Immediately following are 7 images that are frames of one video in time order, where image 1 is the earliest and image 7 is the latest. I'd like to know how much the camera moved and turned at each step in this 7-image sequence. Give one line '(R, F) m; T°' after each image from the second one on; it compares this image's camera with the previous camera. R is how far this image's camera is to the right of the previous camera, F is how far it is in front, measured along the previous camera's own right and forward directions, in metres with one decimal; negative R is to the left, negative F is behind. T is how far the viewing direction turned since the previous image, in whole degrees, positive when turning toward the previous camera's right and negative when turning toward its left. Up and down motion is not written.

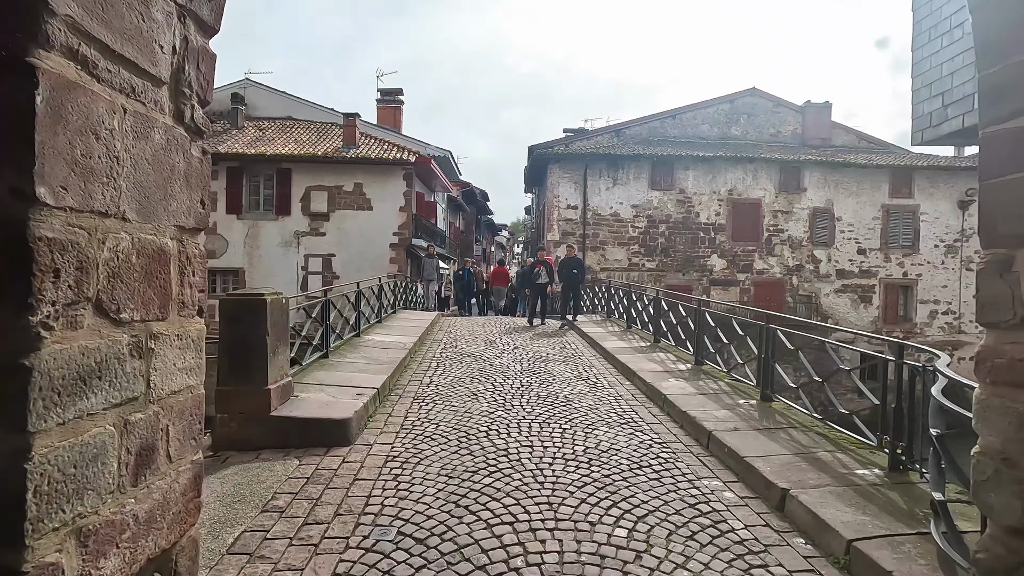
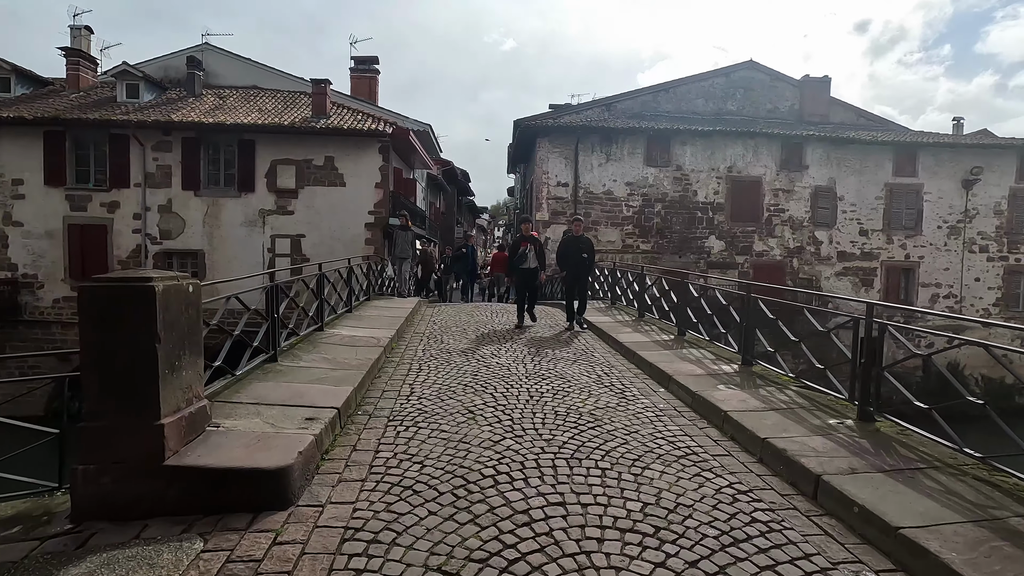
(-0.2, +1.5) m; +2°
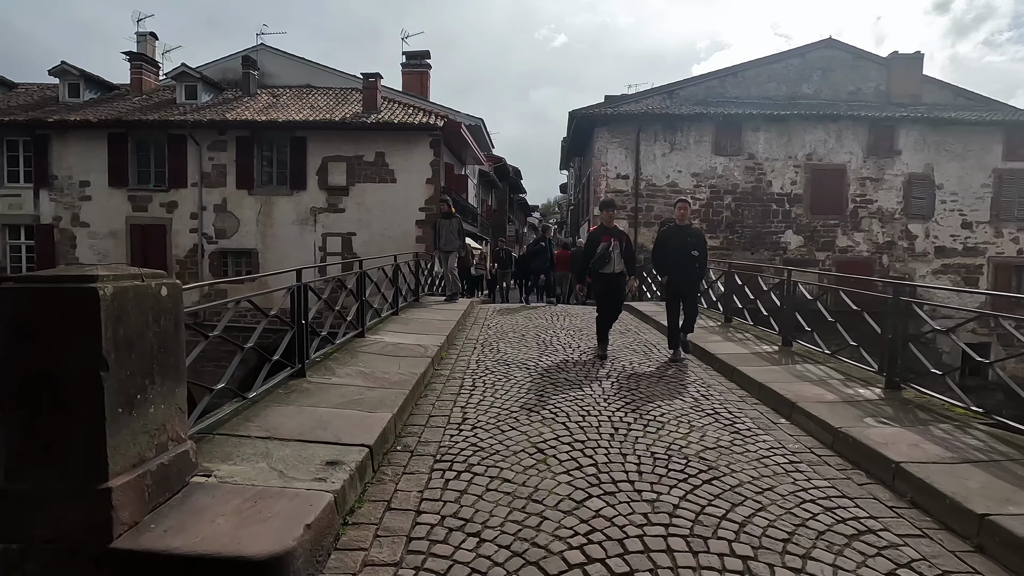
(-0.2, +1.0) m; -5°
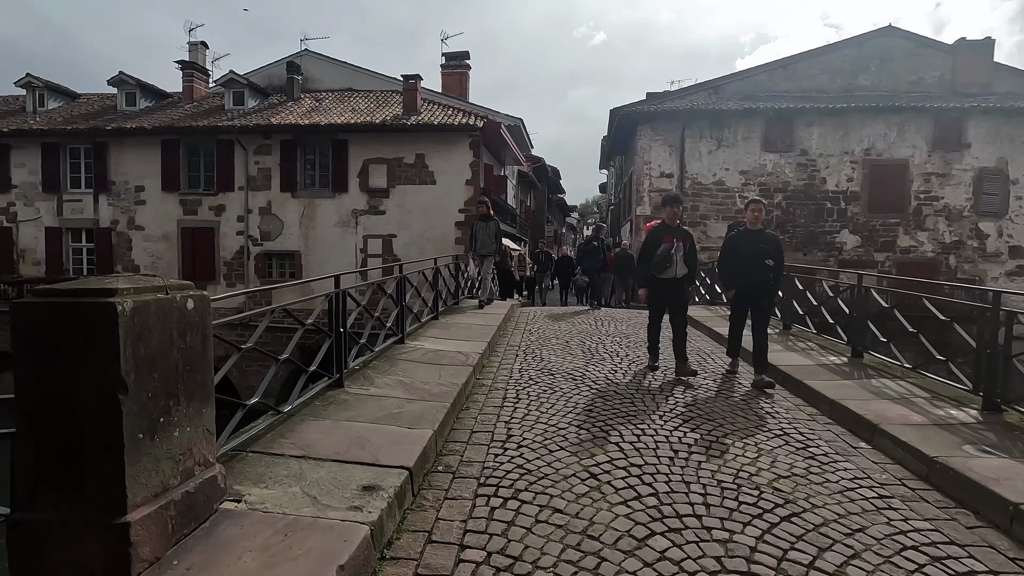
(-0.1, +0.3) m; -4°
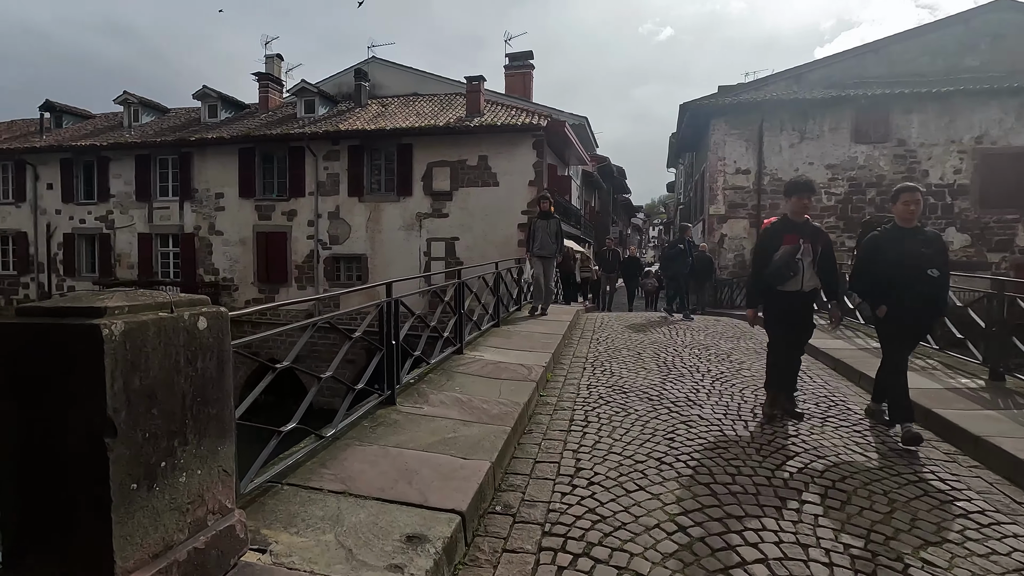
(0.0, +0.5) m; -7°
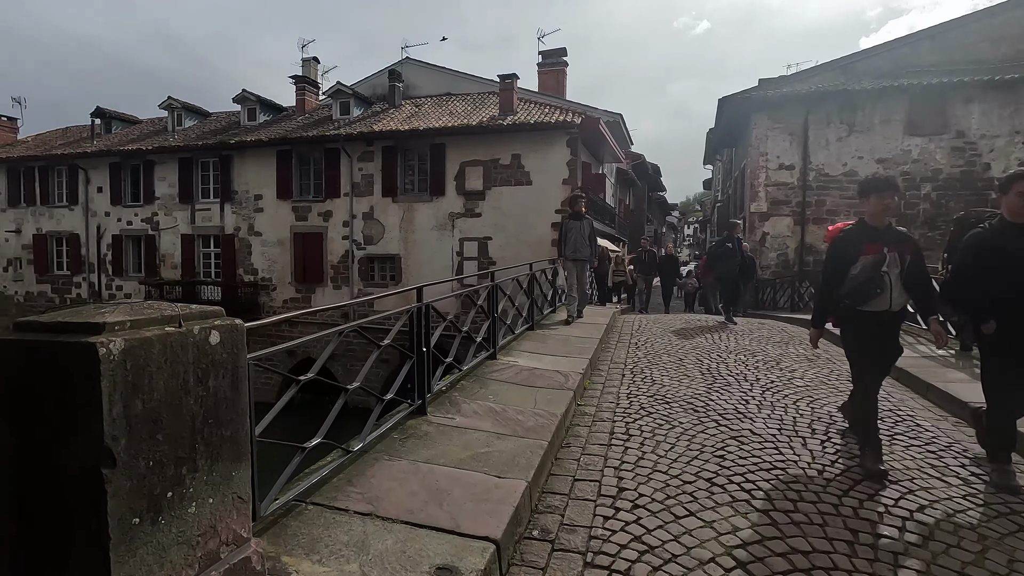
(0.0, +0.2) m; -3°
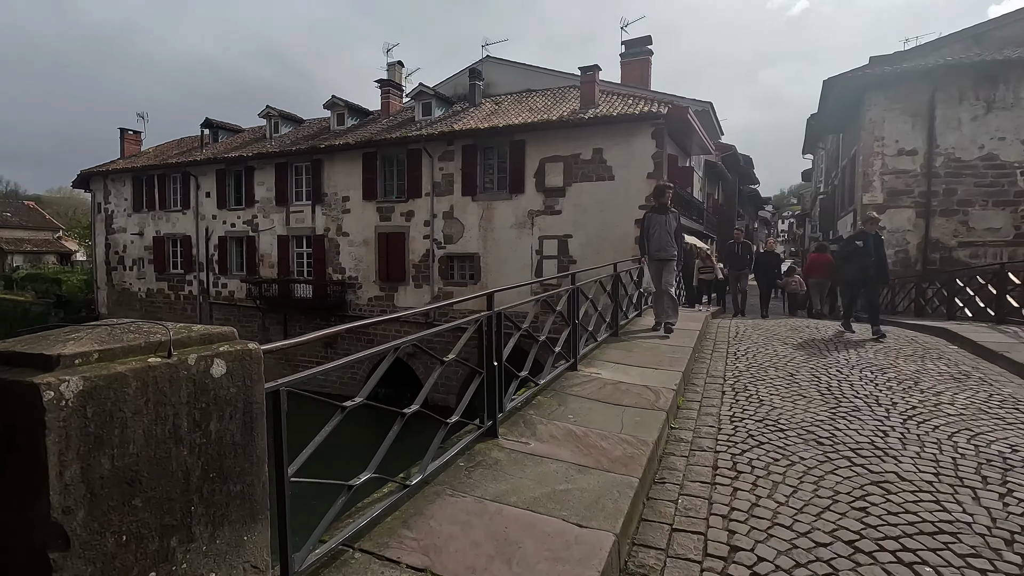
(0.0, +0.5) m; -9°
